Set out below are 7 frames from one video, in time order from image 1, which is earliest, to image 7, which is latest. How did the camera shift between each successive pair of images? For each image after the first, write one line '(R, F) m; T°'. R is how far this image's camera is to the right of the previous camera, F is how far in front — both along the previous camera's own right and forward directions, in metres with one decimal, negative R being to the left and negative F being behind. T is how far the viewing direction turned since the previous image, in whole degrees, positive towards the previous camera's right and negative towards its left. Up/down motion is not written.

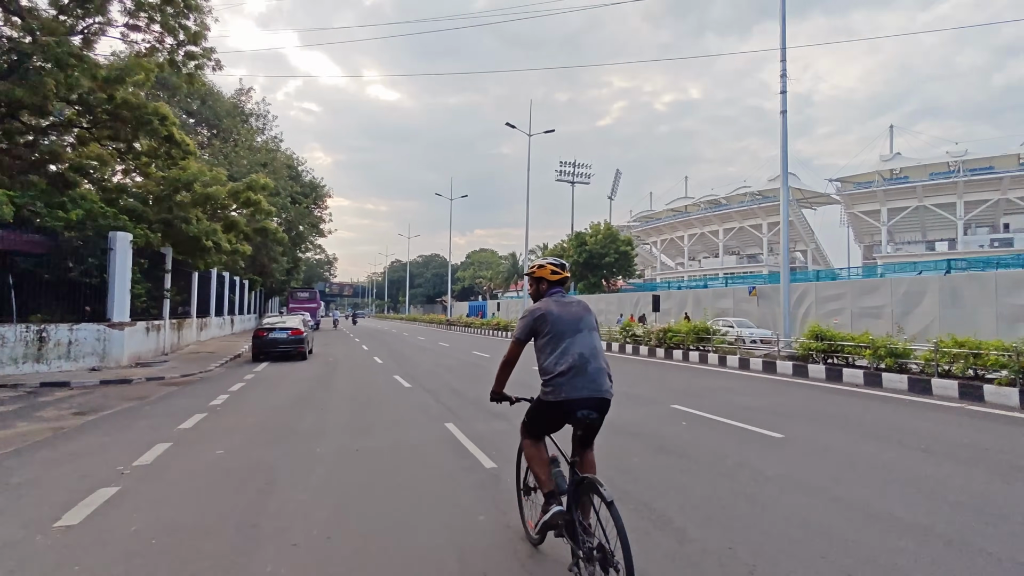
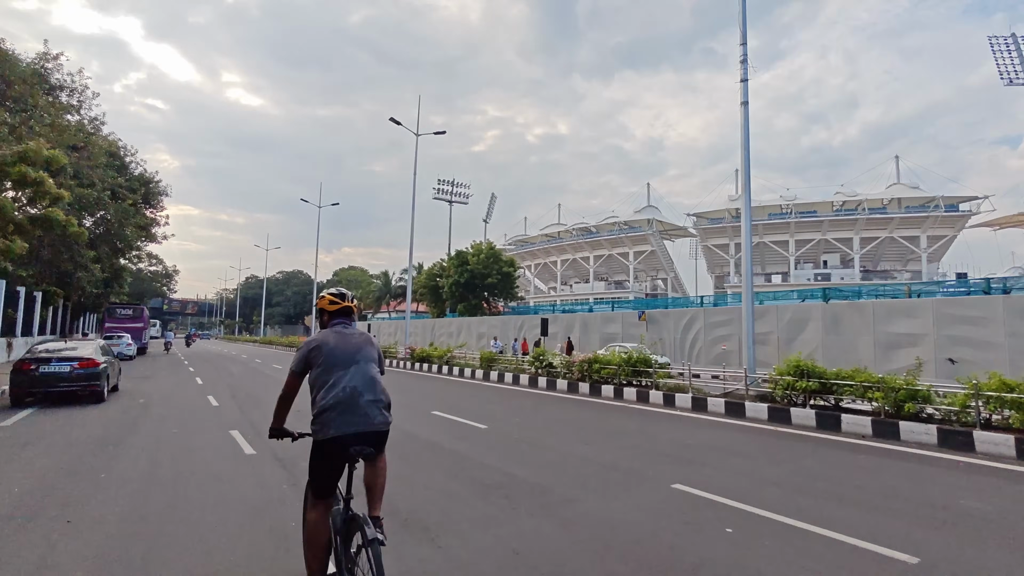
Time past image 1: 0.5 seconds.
(-0.4, +2.6) m; +13°
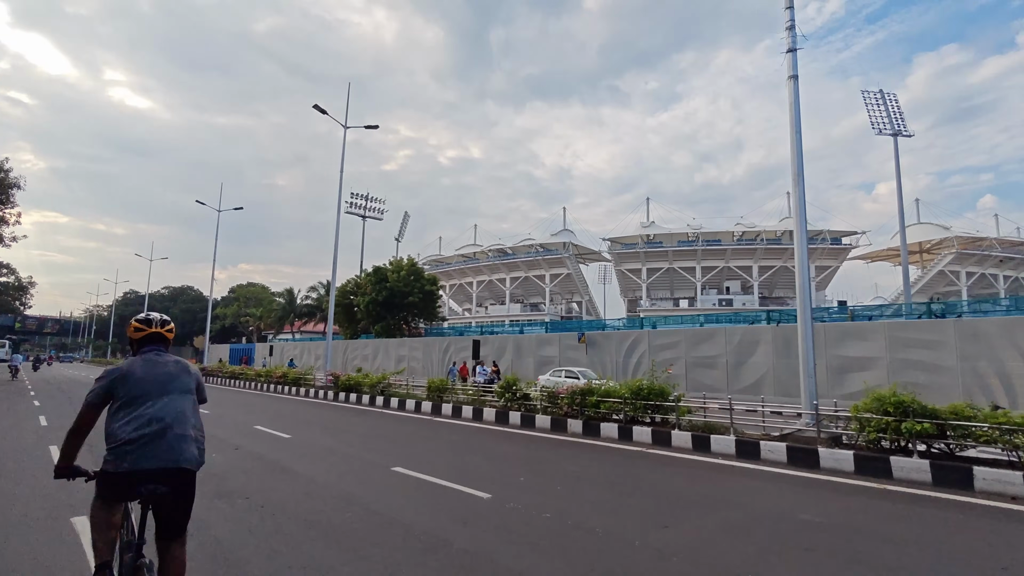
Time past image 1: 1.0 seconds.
(-0.9, +2.2) m; +9°
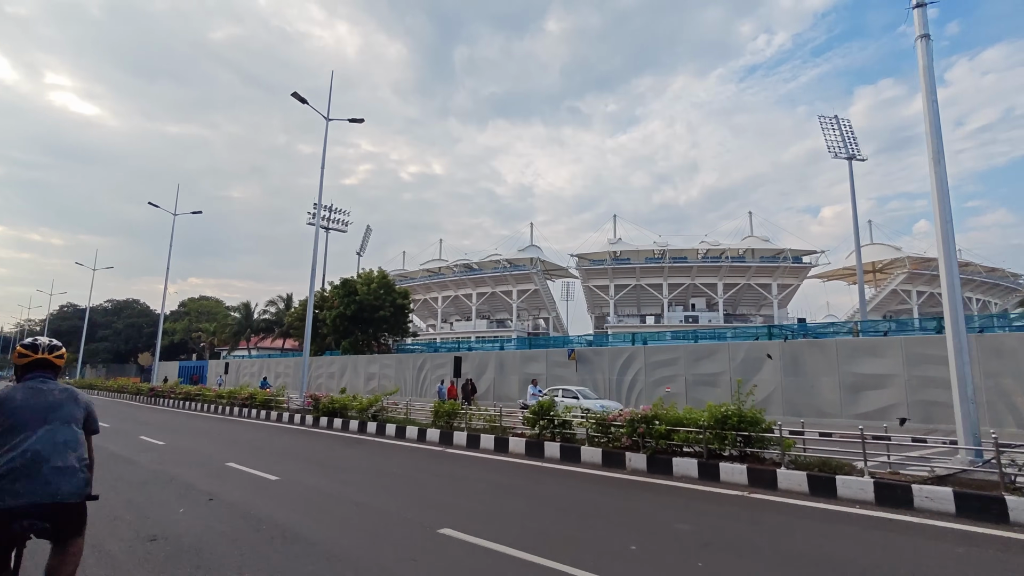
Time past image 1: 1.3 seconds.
(-1.1, +1.5) m; +4°
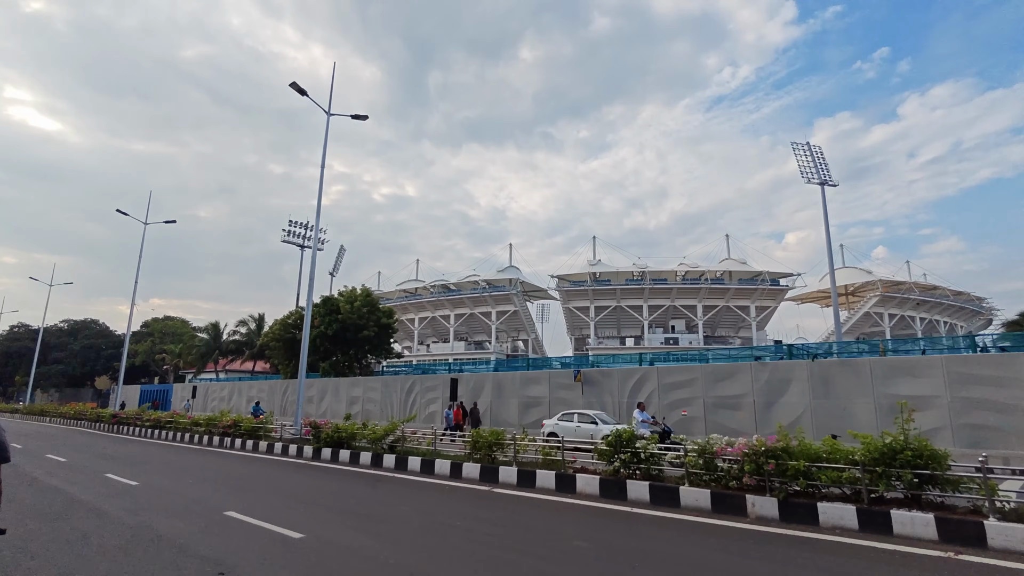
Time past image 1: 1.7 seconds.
(-1.2, +1.4) m; +3°
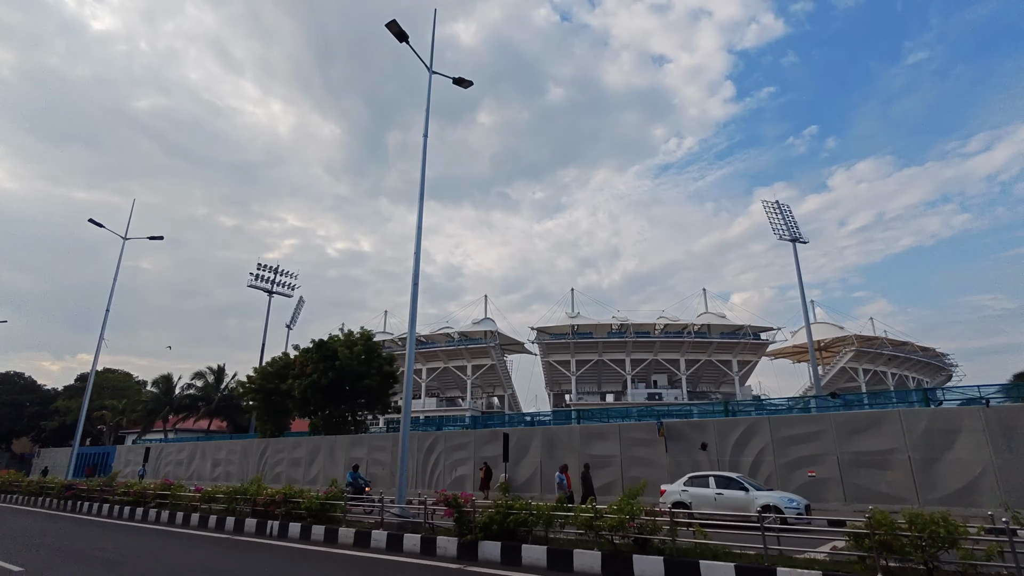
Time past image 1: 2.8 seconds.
(-3.8, +3.8) m; +5°
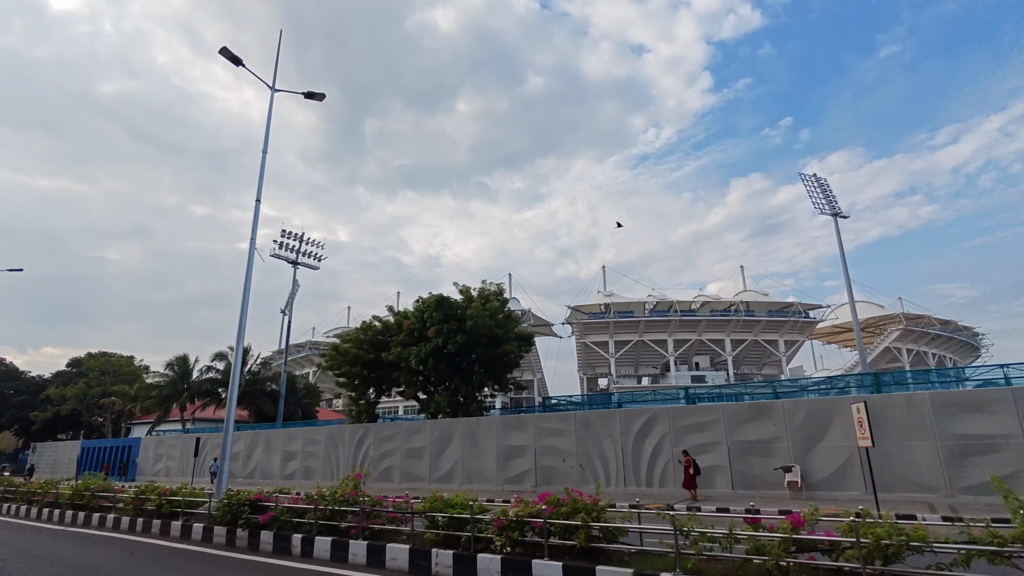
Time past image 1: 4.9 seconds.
(-8.3, +6.8) m; +2°
